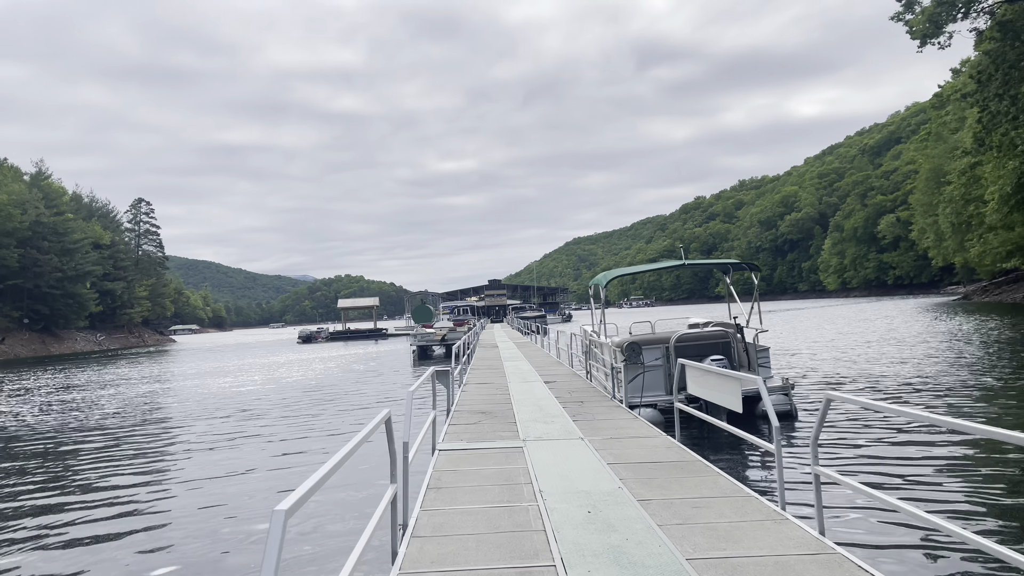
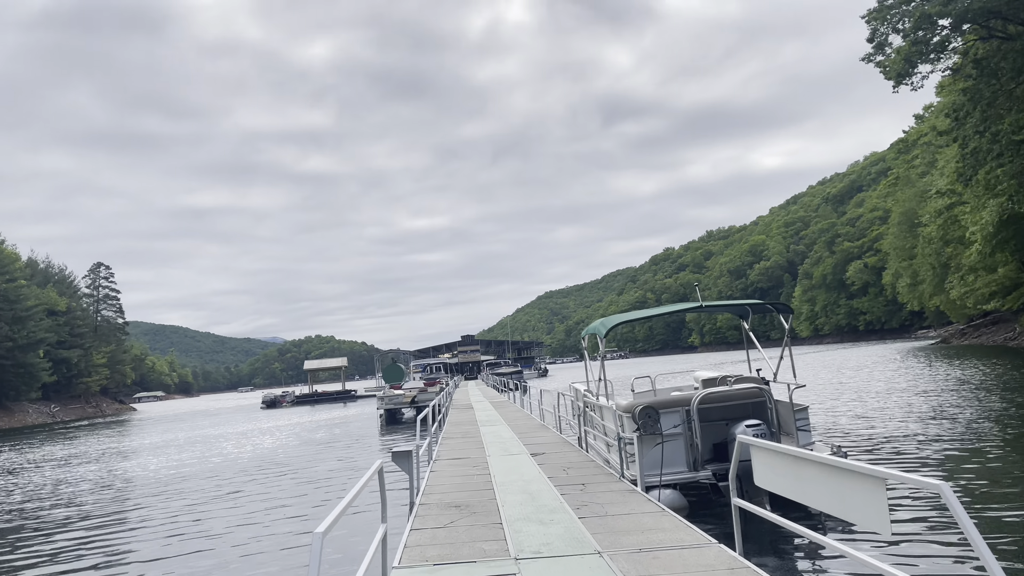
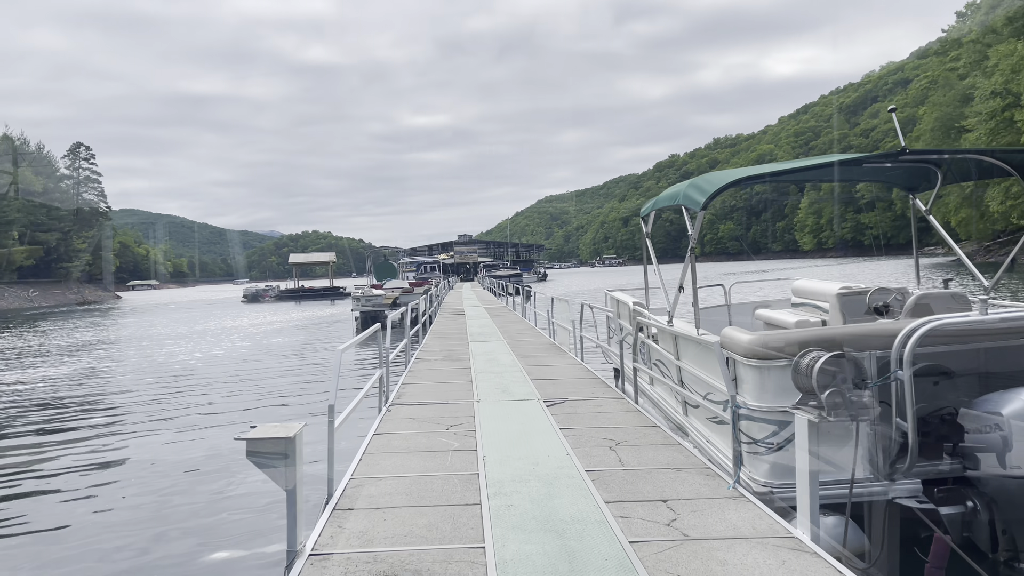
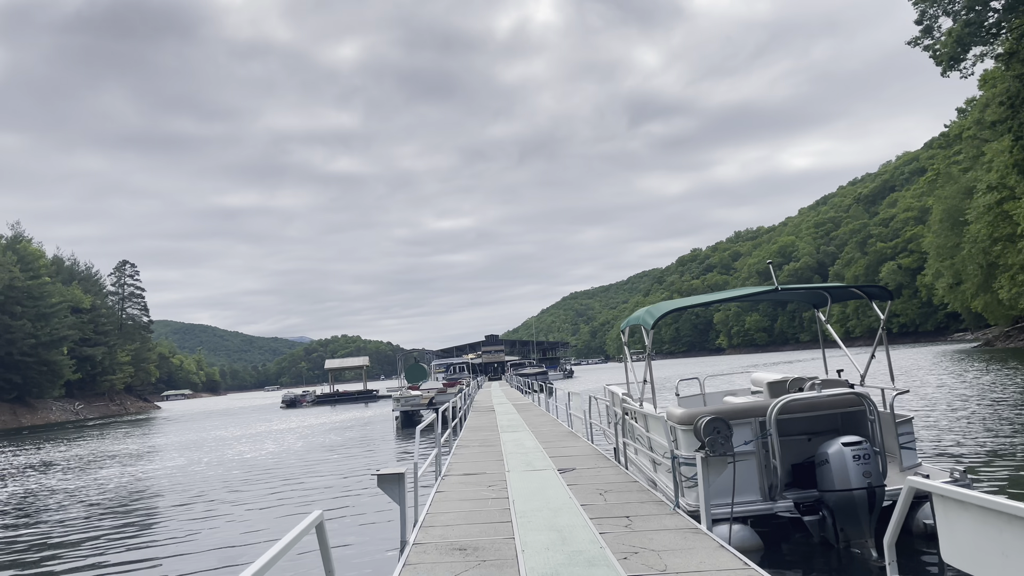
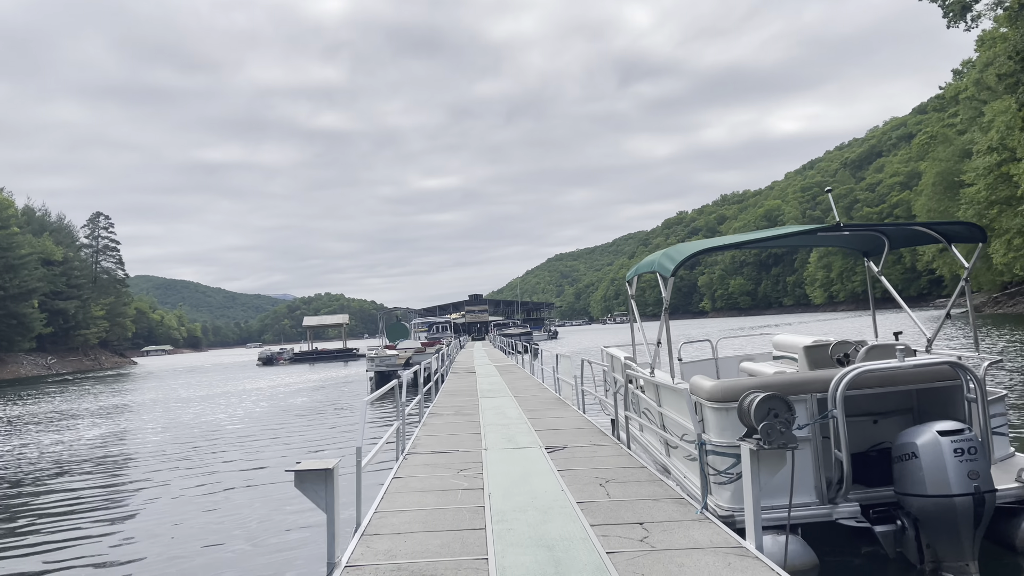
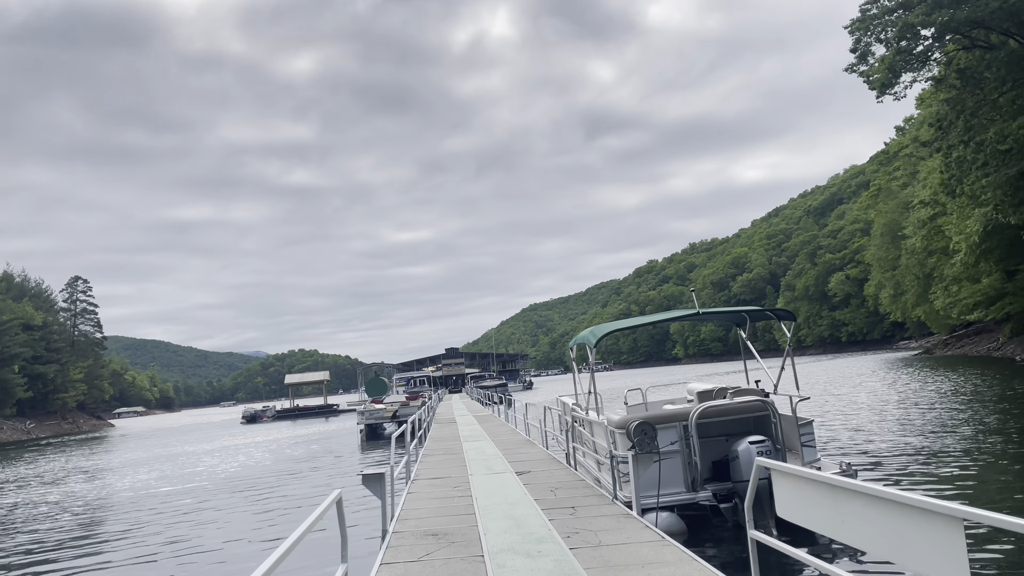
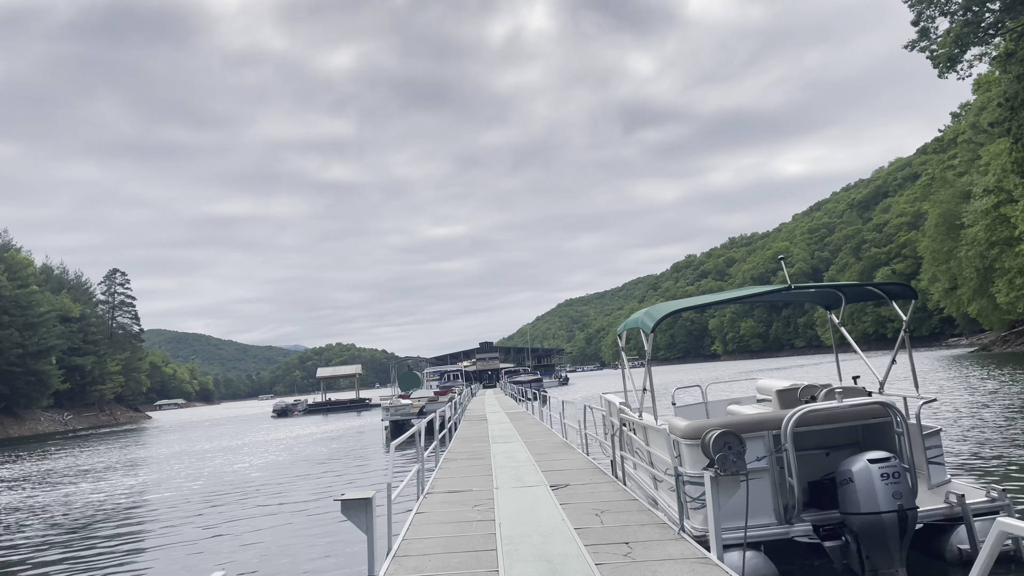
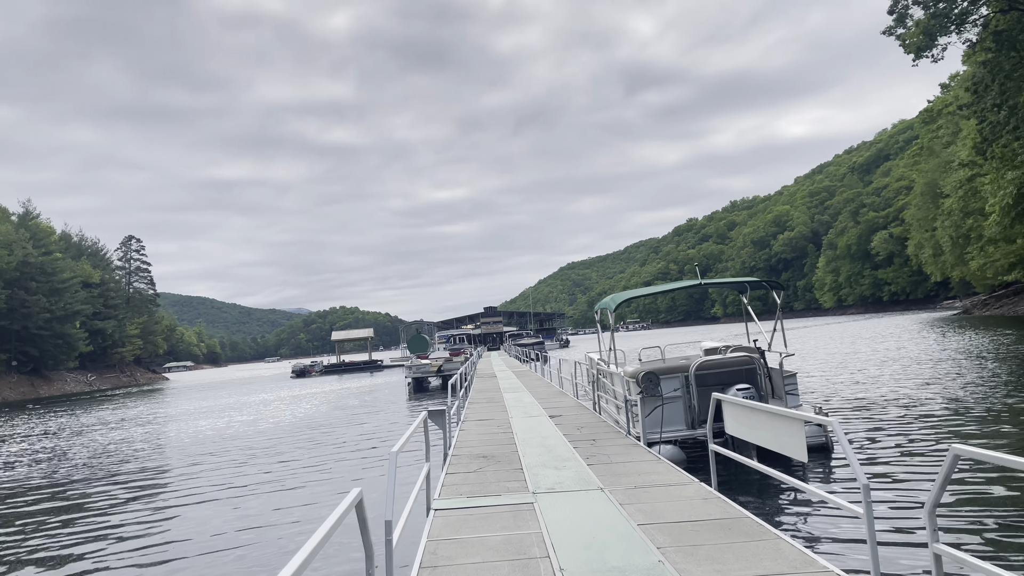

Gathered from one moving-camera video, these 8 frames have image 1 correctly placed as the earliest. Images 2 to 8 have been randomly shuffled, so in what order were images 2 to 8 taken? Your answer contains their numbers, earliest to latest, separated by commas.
8, 2, 6, 4, 7, 5, 3
